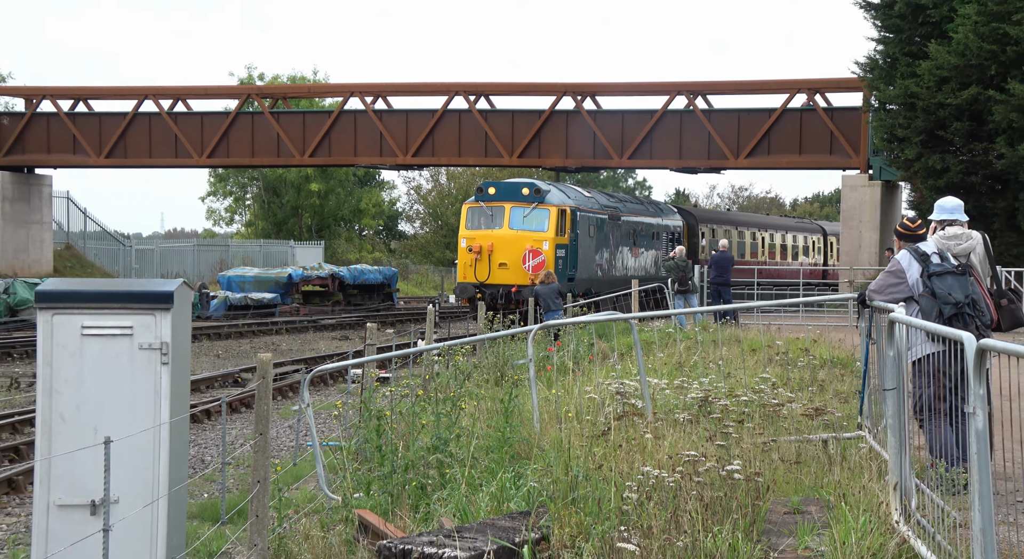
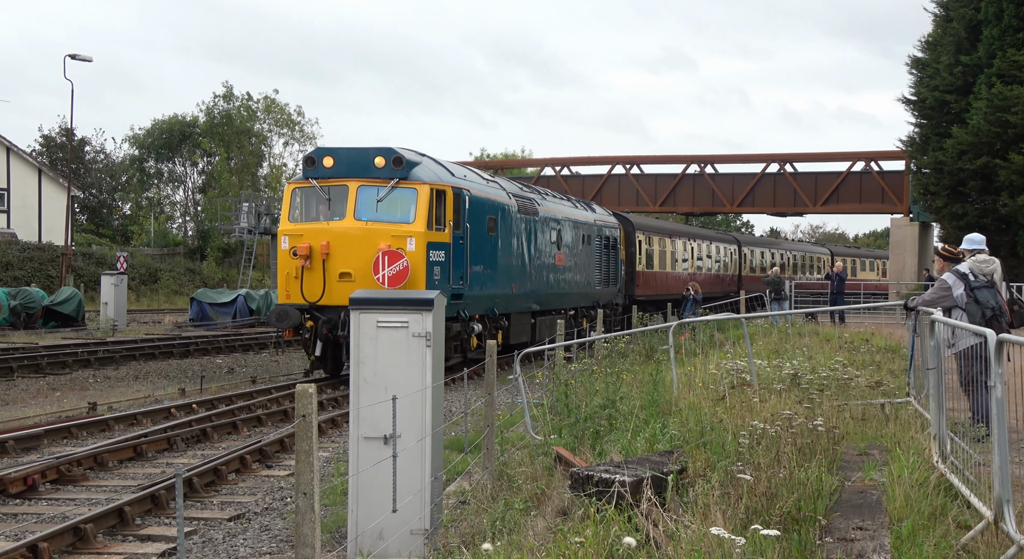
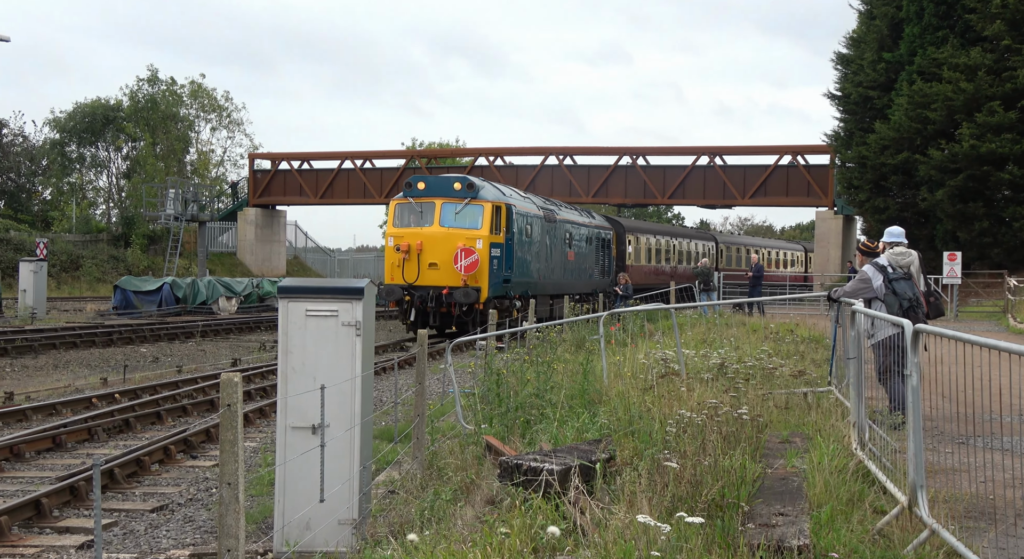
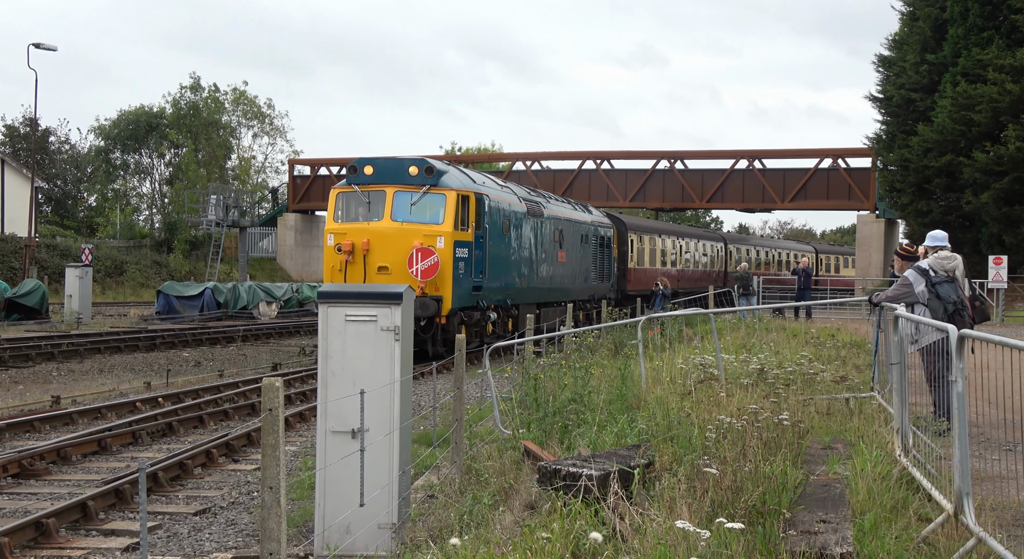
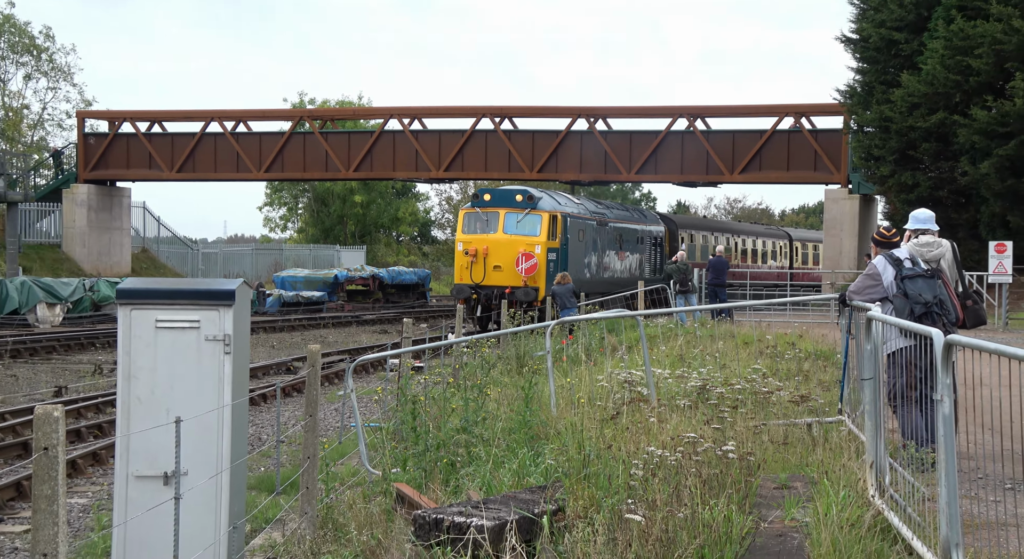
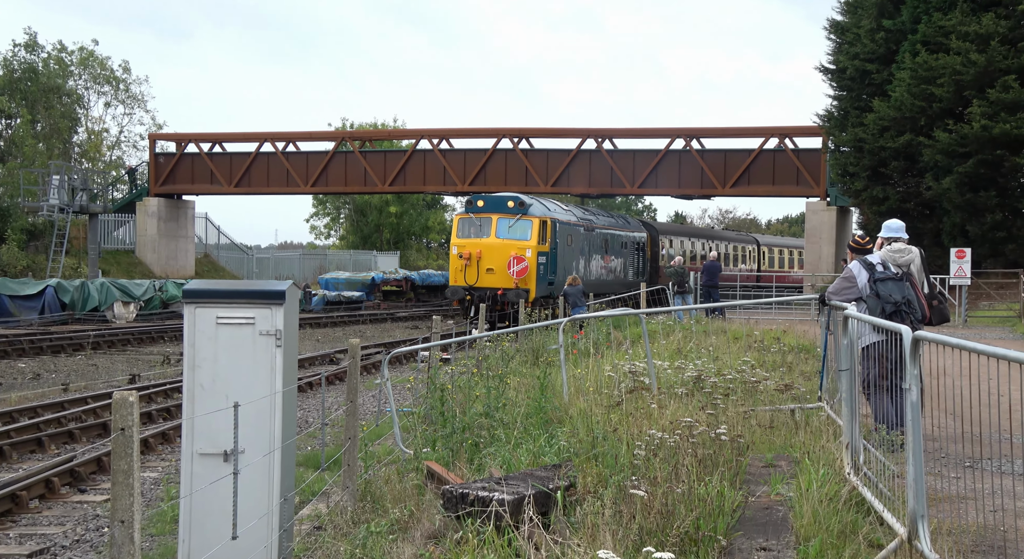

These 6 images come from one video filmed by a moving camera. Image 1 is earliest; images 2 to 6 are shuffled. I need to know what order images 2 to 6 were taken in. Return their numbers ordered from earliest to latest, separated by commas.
5, 6, 3, 4, 2
